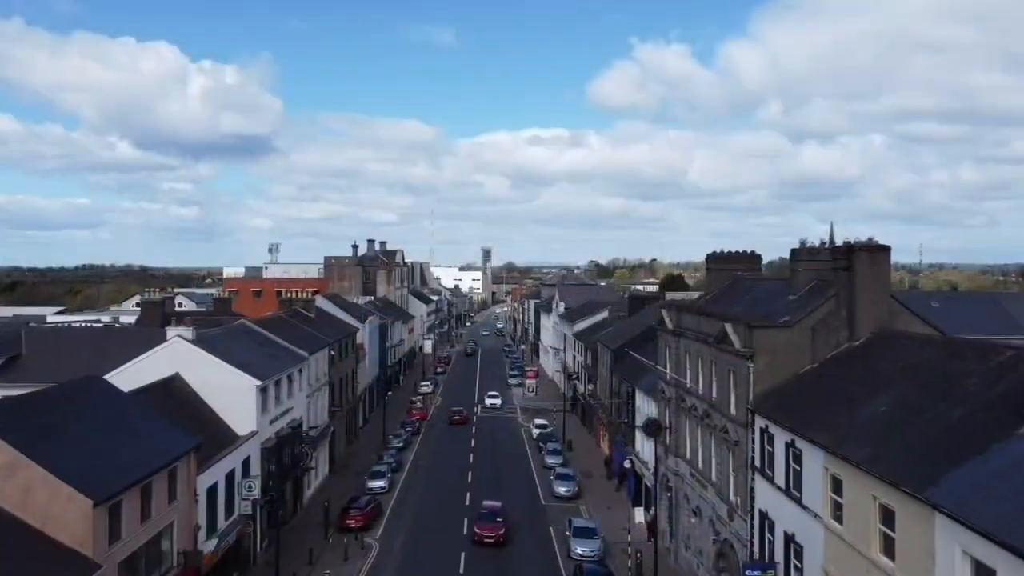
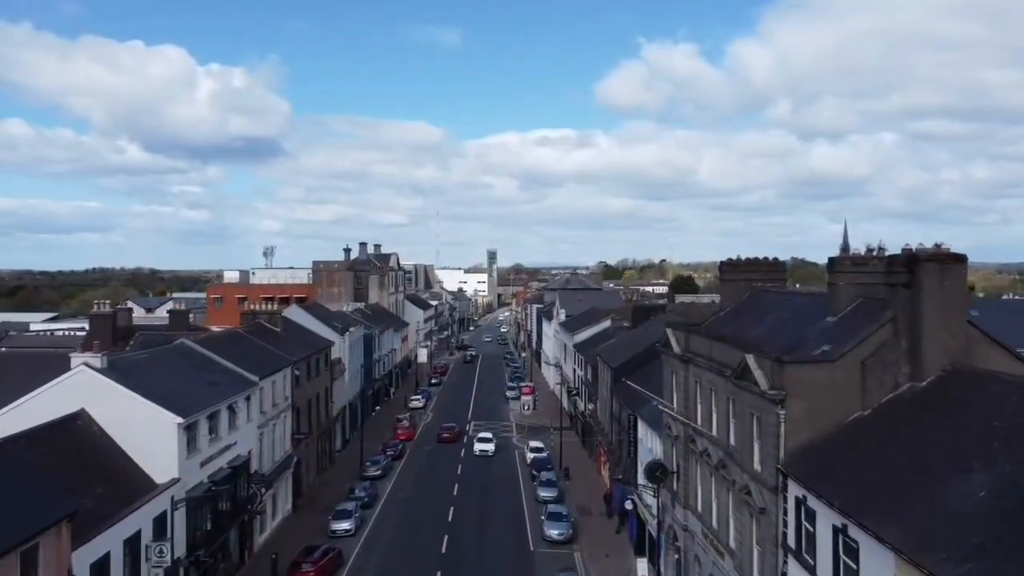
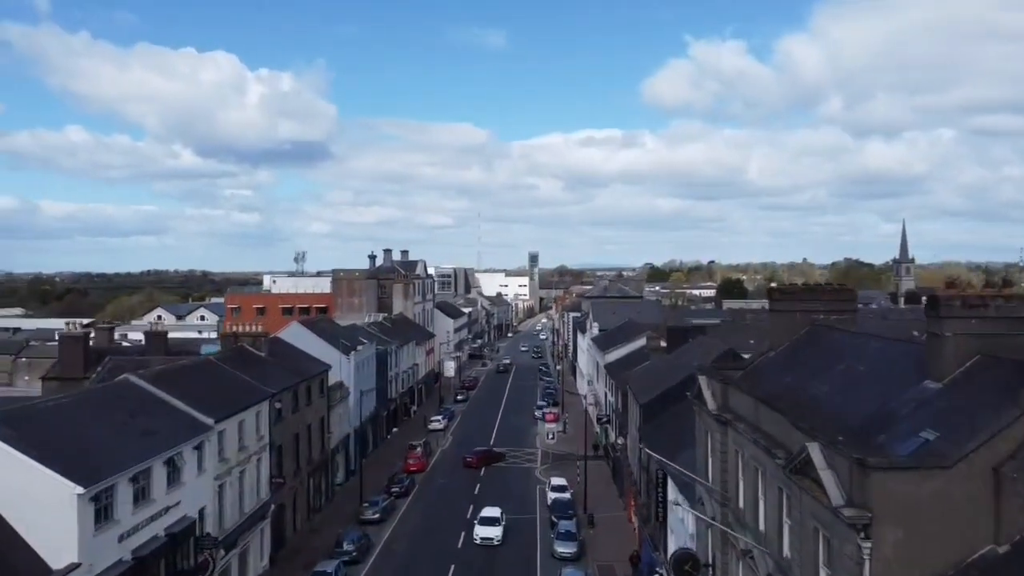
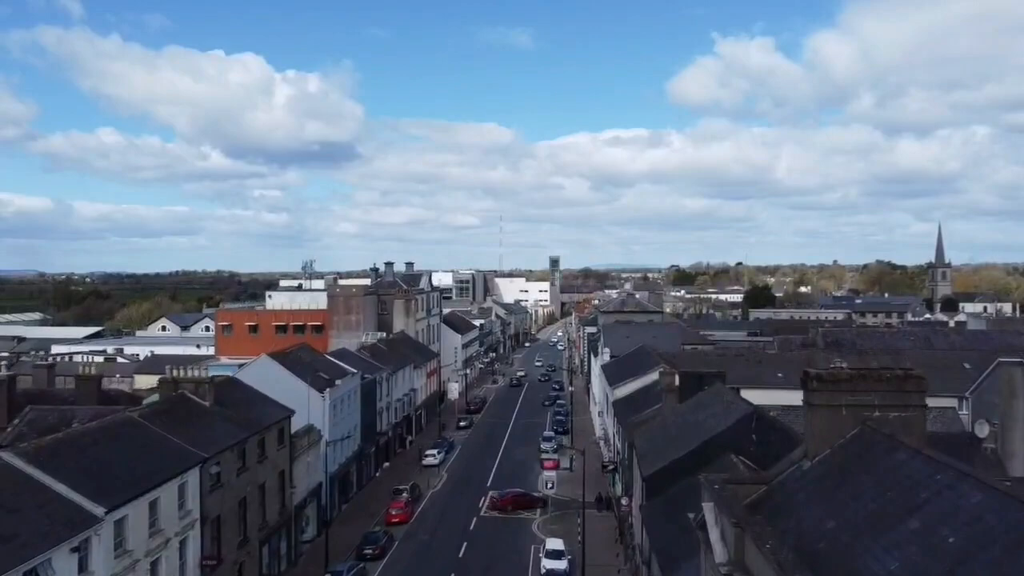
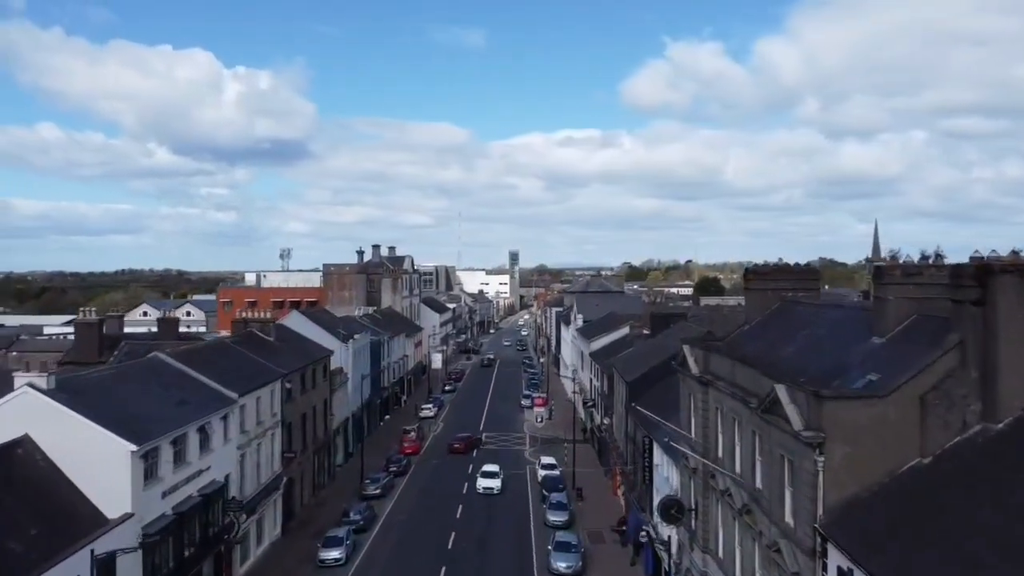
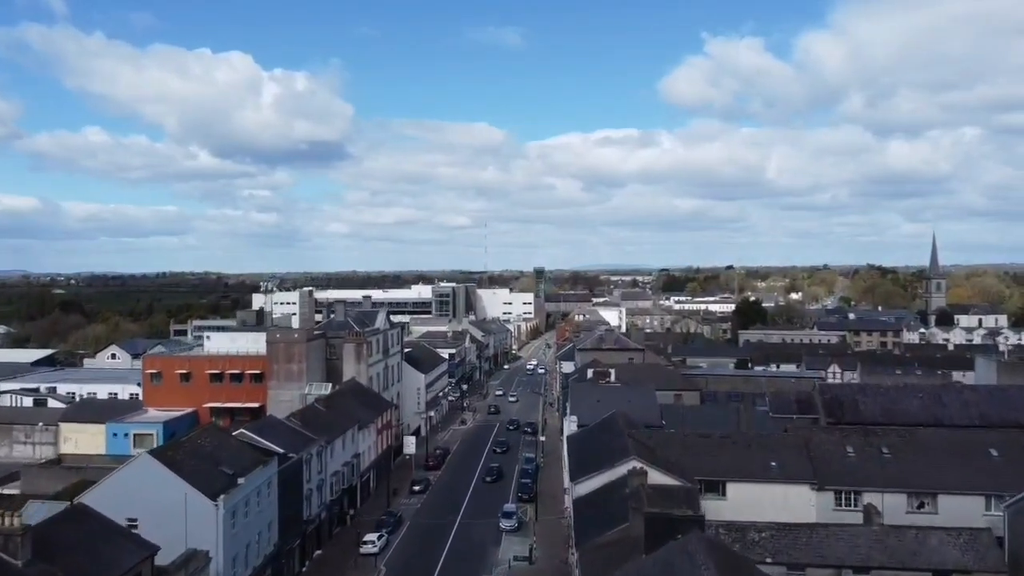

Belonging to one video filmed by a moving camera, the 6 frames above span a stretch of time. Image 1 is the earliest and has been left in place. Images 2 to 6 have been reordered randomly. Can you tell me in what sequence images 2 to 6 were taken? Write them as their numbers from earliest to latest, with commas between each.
2, 5, 3, 4, 6
